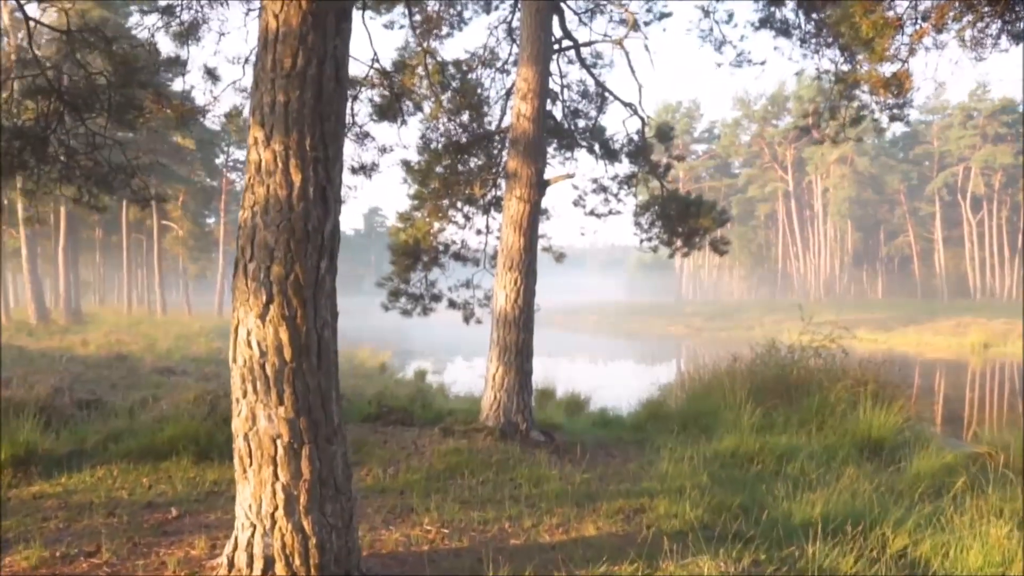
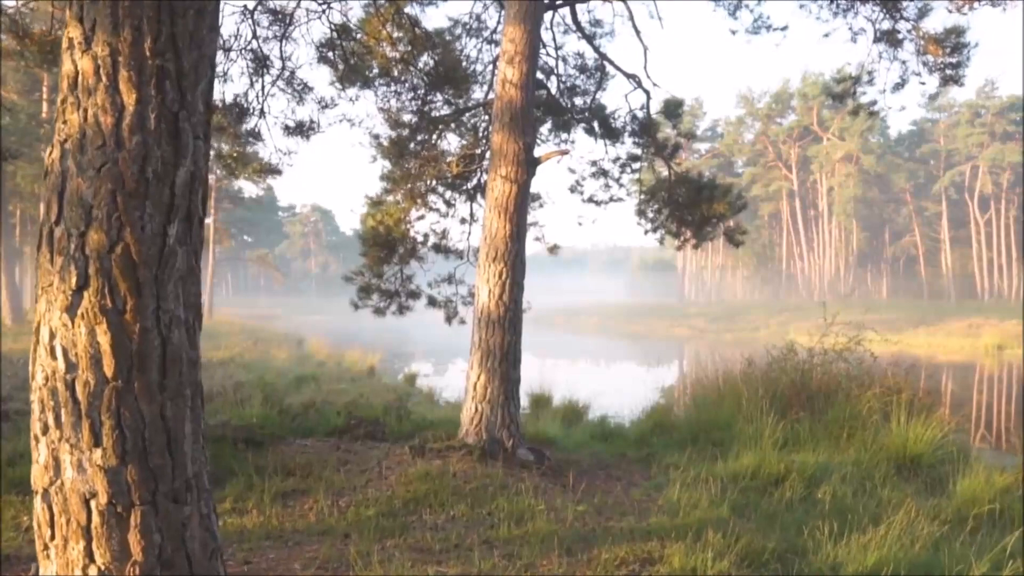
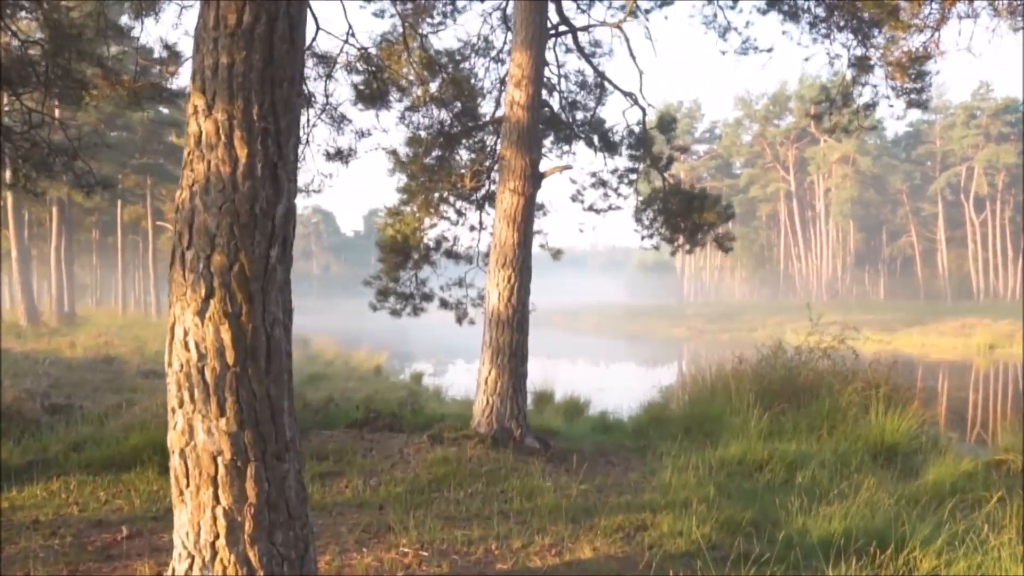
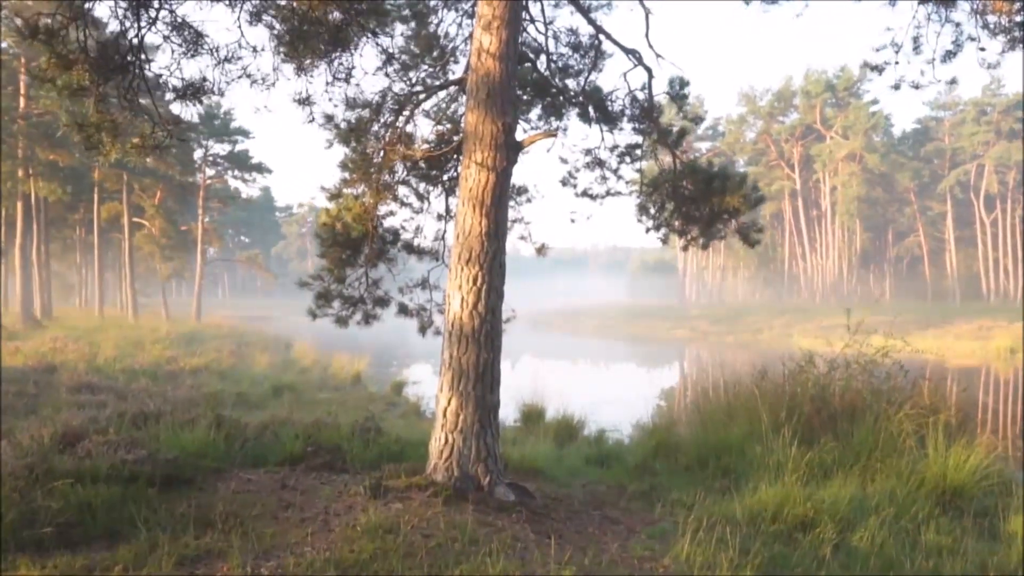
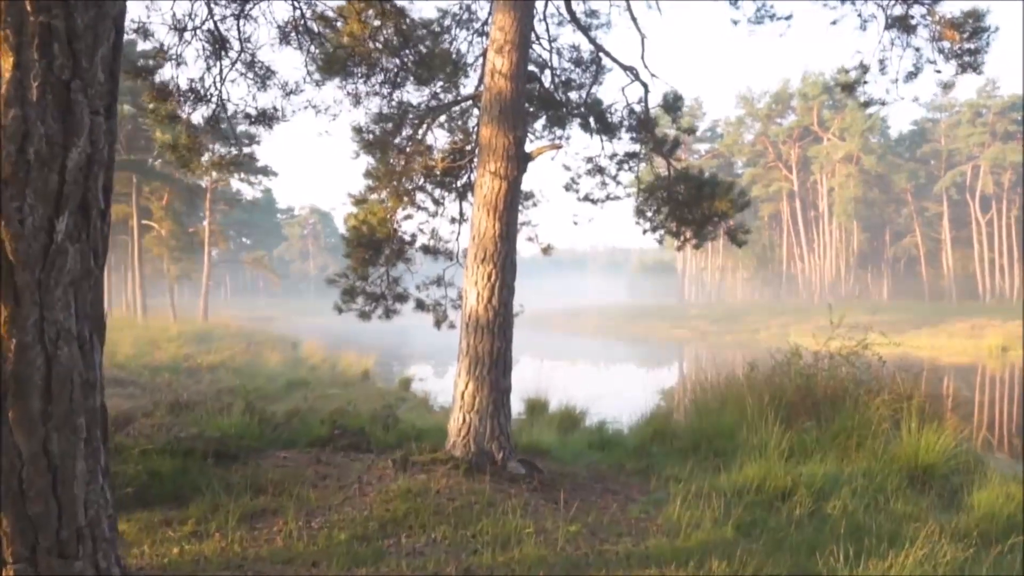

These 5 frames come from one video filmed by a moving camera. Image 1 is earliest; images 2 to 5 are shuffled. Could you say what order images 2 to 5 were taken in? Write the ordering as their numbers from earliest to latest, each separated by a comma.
3, 2, 5, 4
